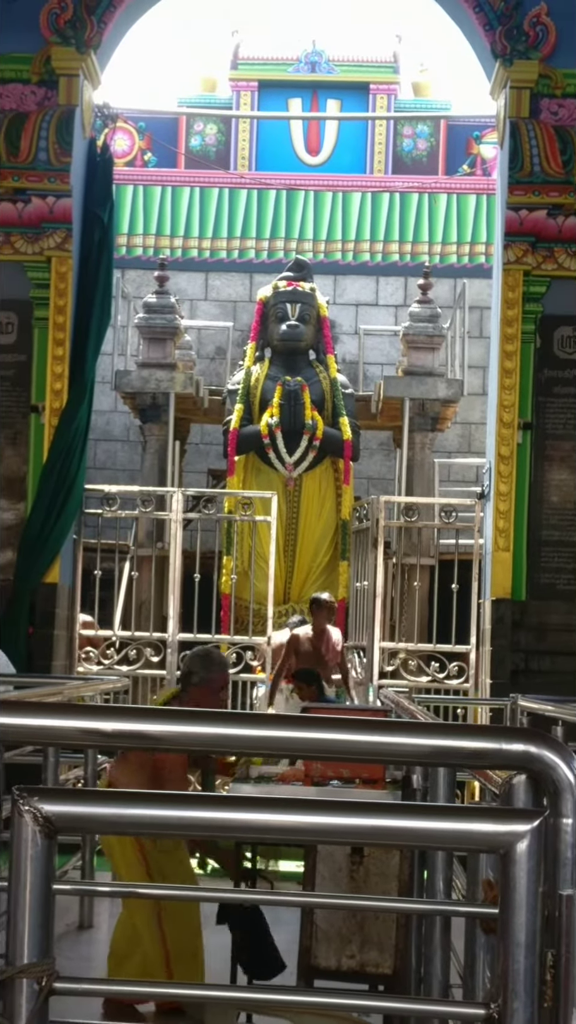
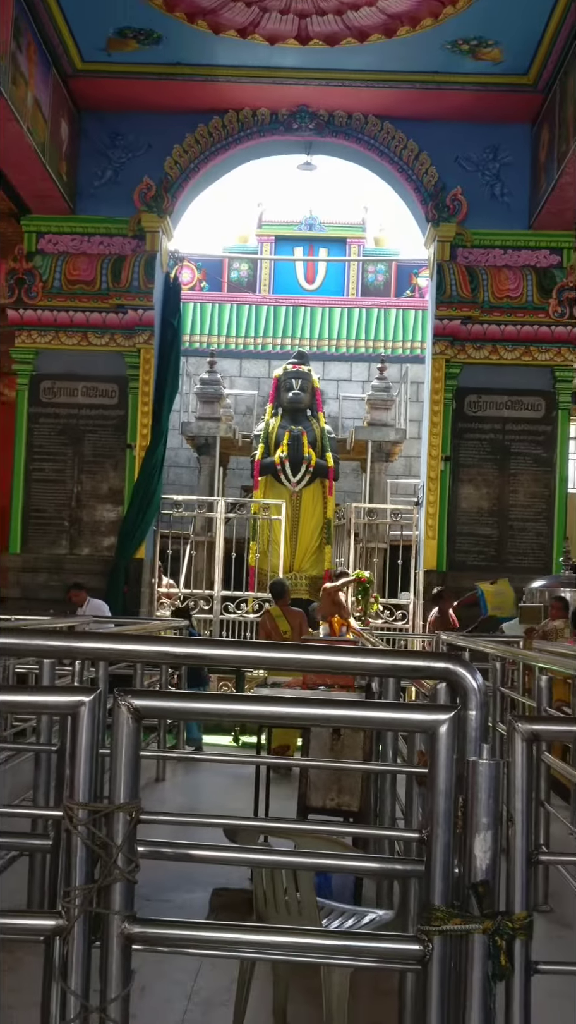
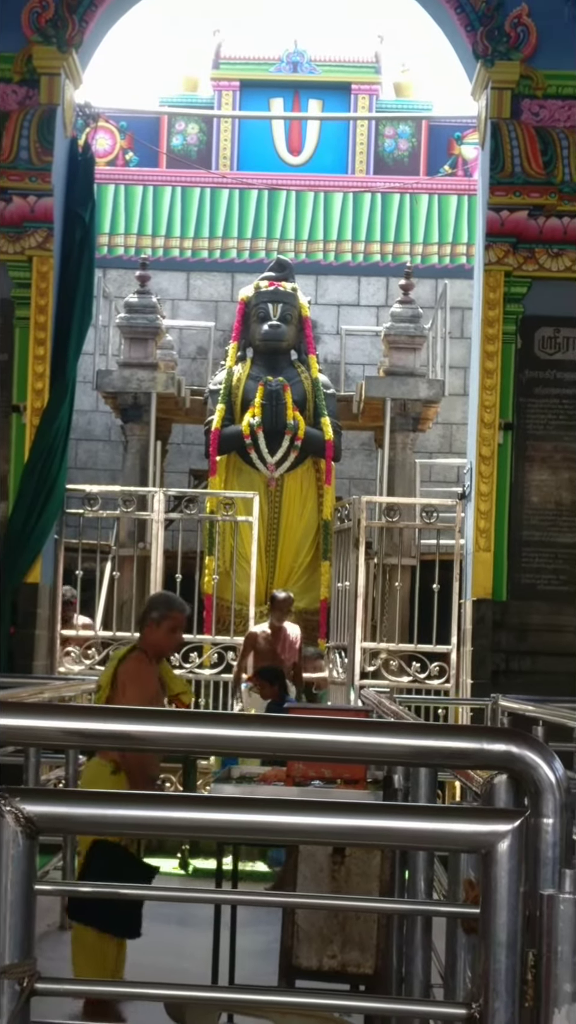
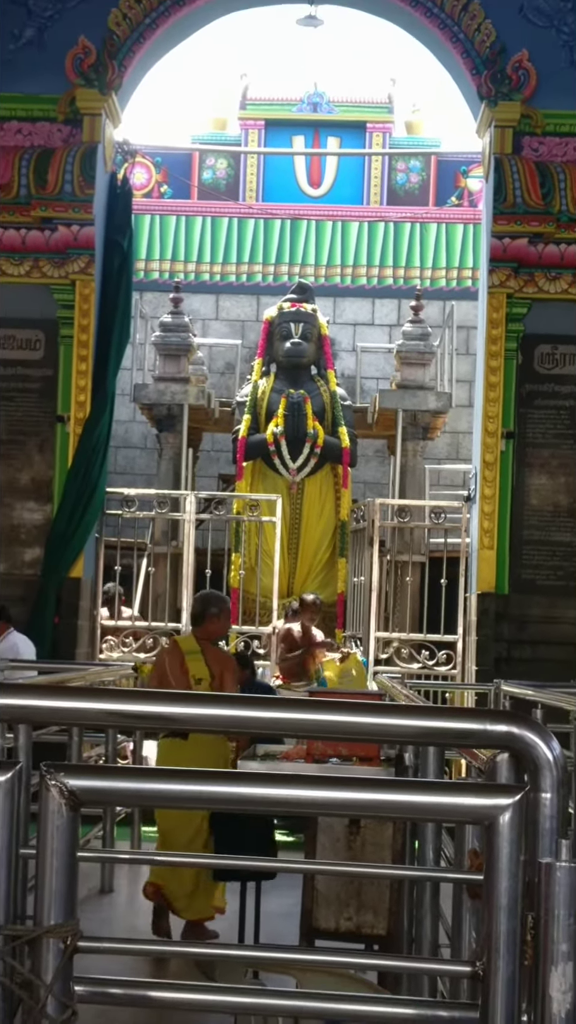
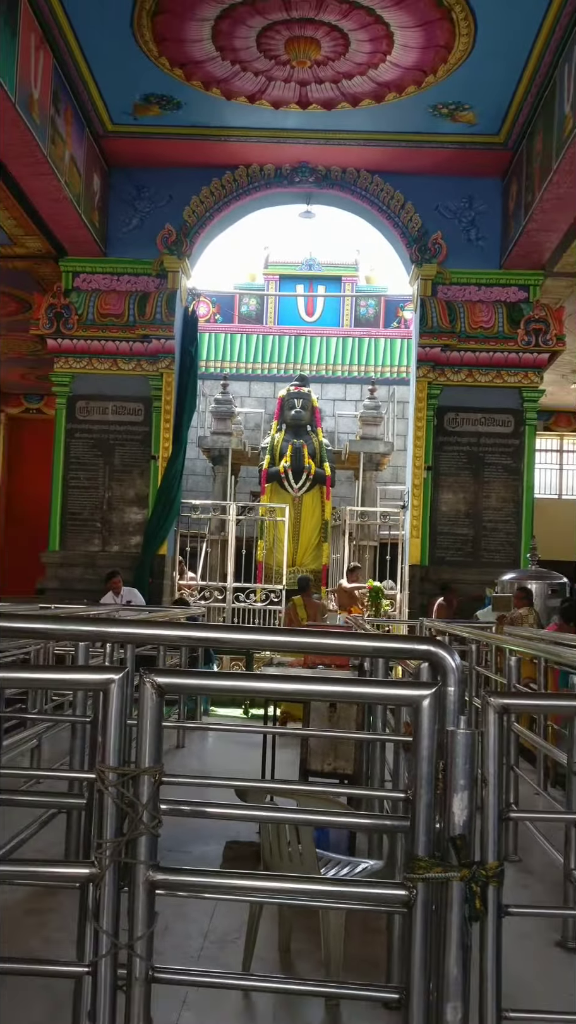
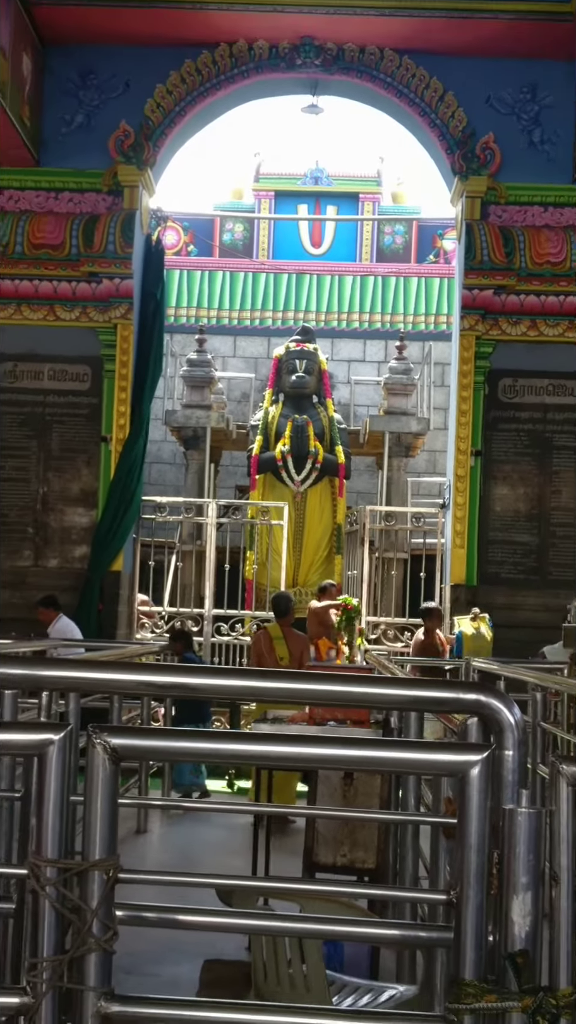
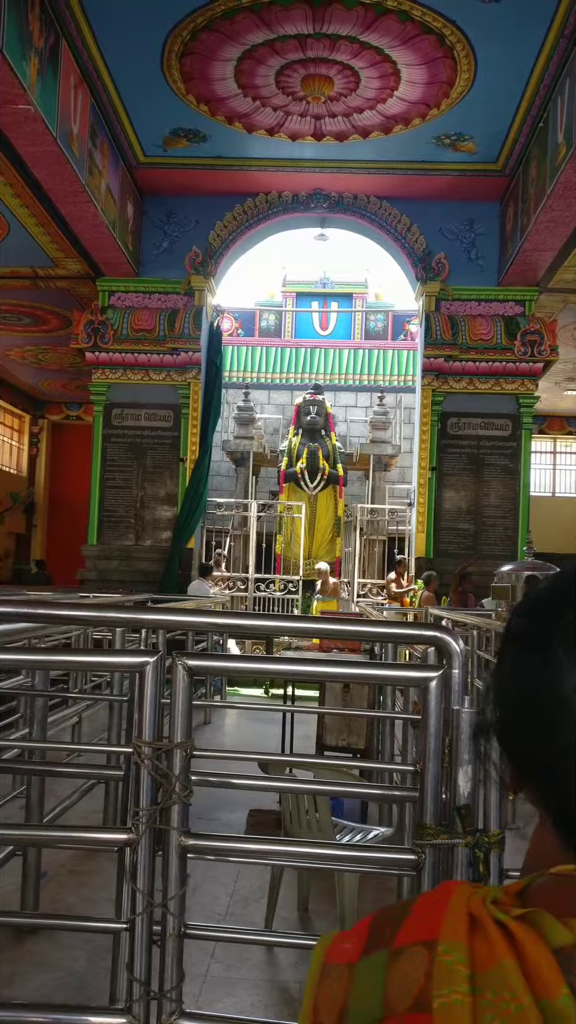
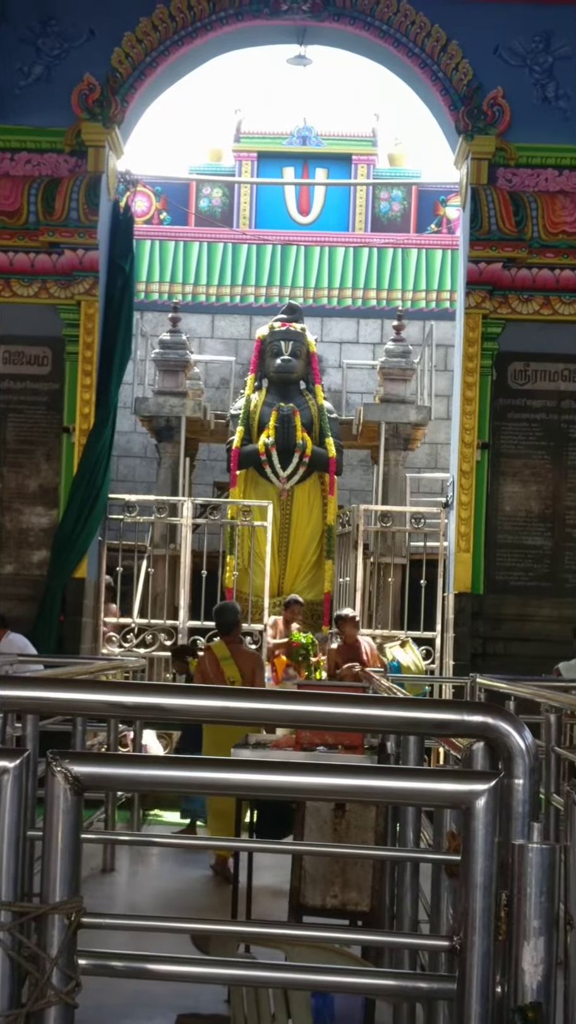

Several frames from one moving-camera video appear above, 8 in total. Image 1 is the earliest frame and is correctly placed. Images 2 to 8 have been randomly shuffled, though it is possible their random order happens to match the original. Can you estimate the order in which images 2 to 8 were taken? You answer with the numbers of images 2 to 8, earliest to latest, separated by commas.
3, 4, 8, 6, 2, 5, 7
